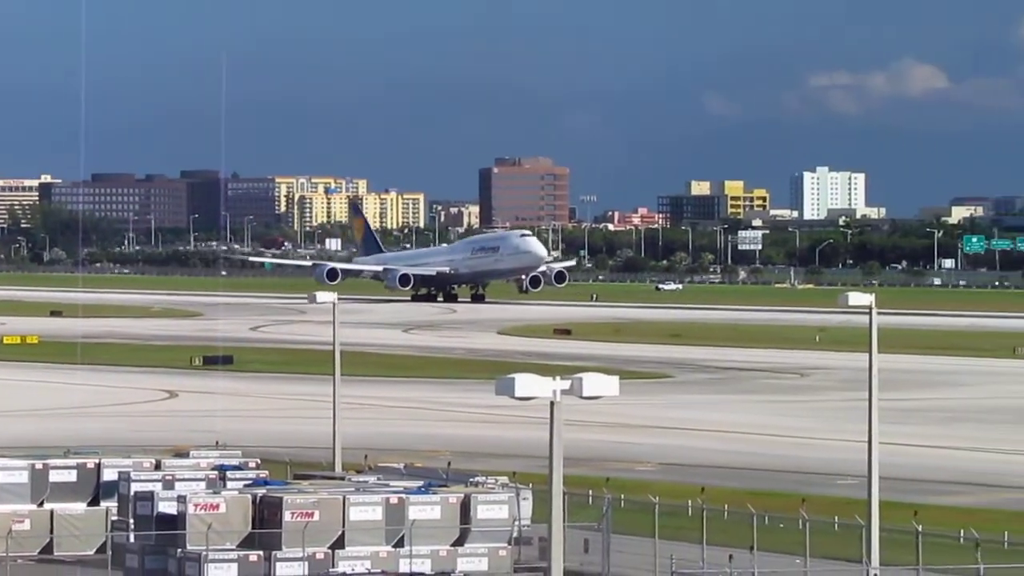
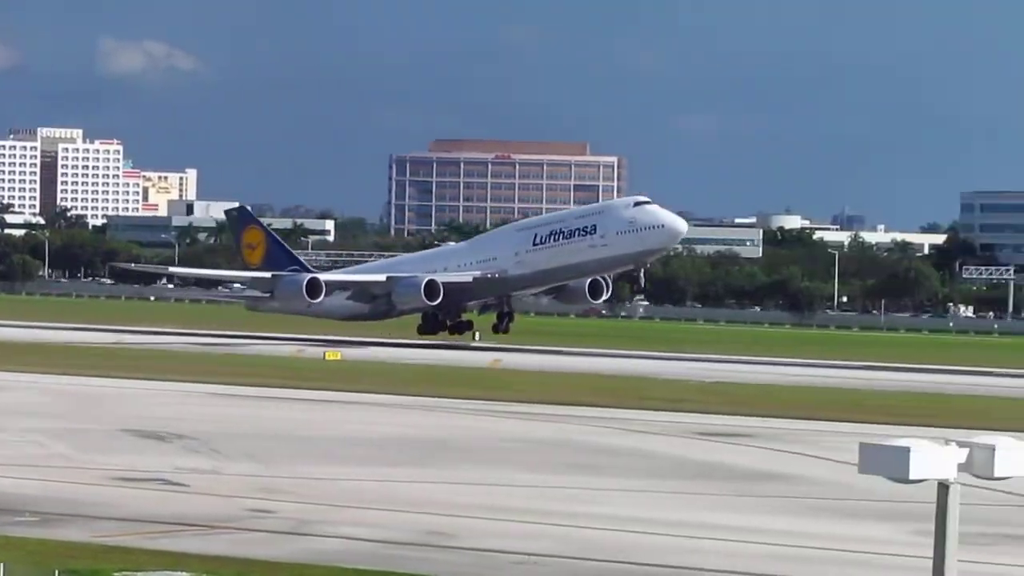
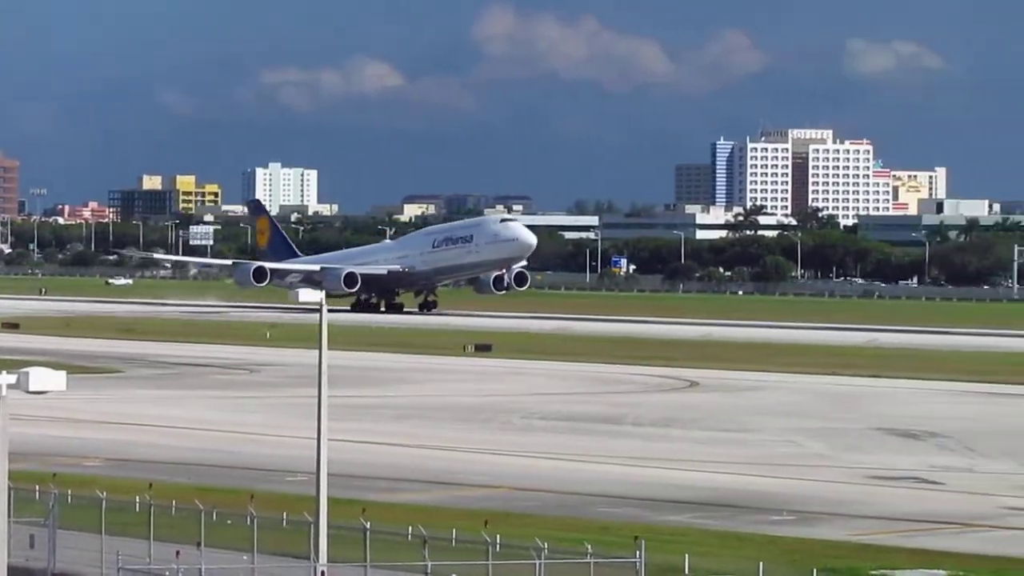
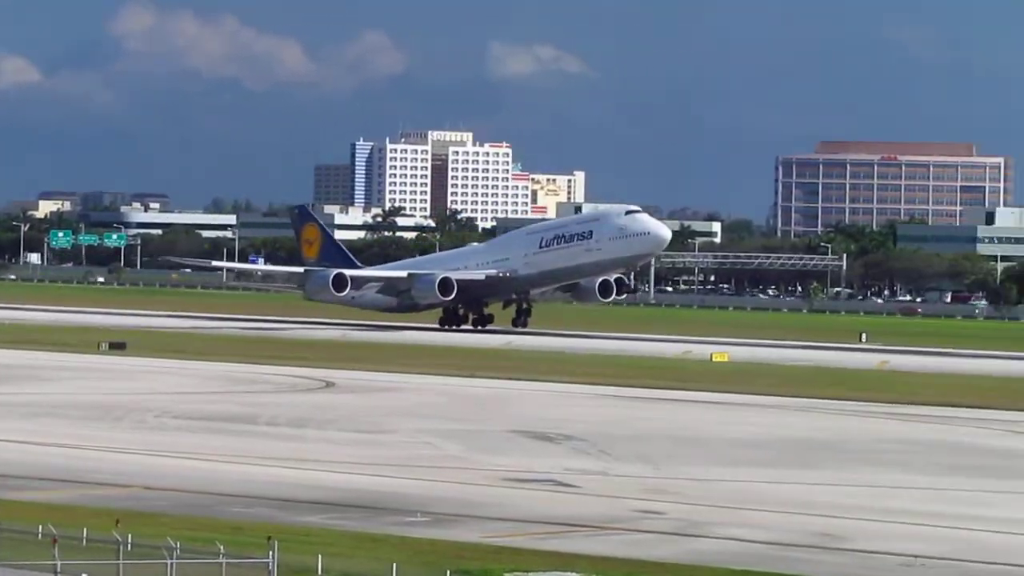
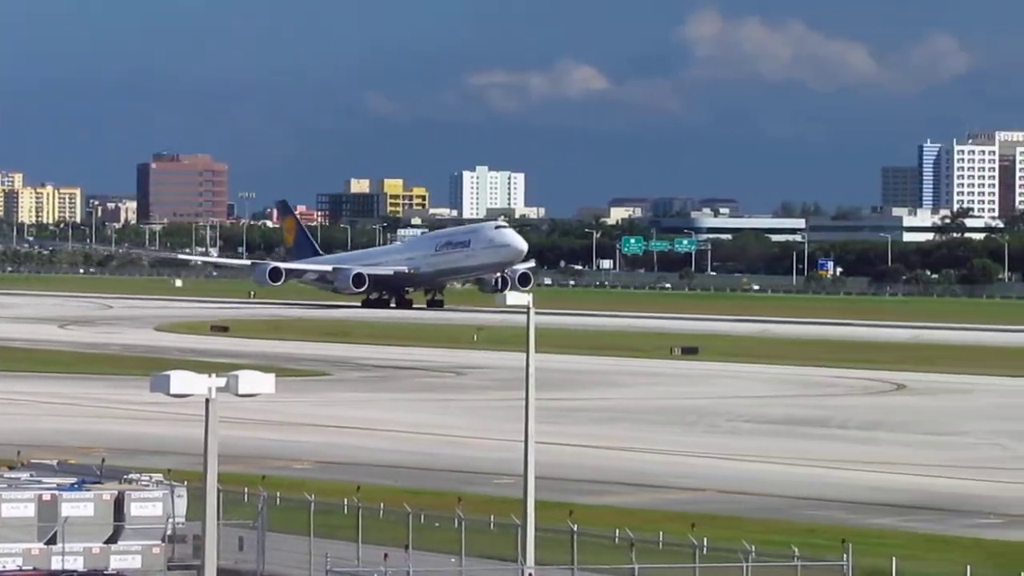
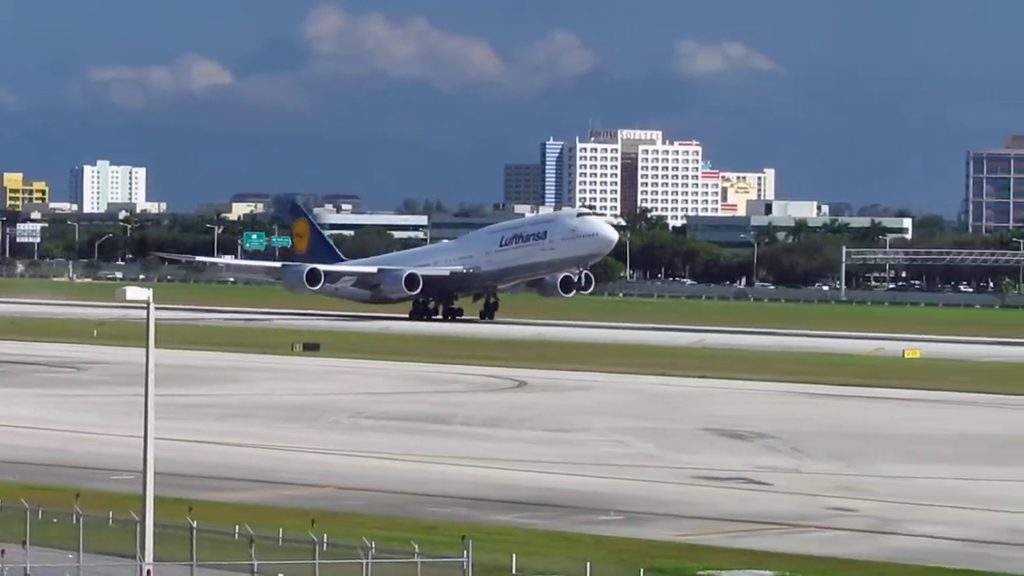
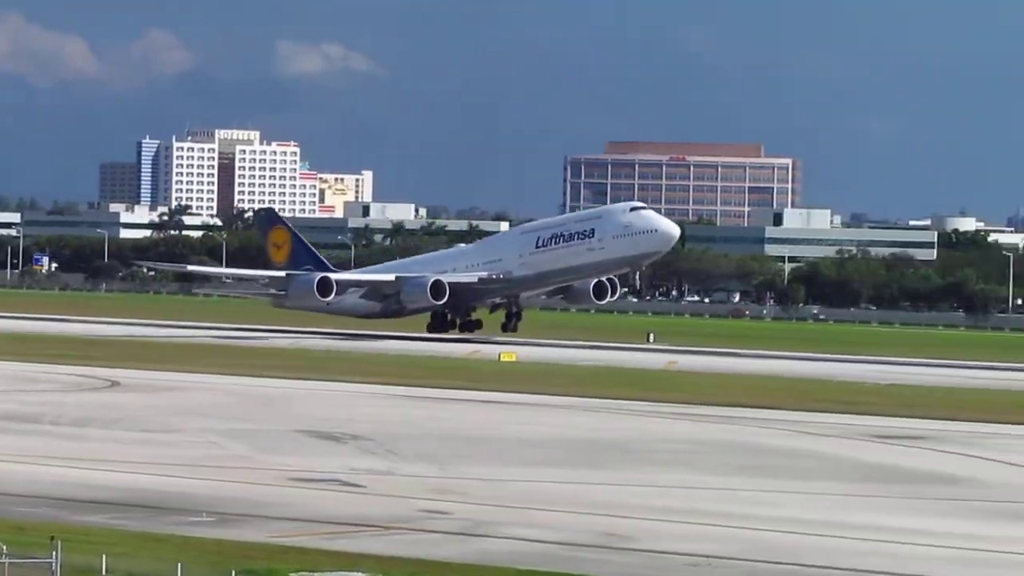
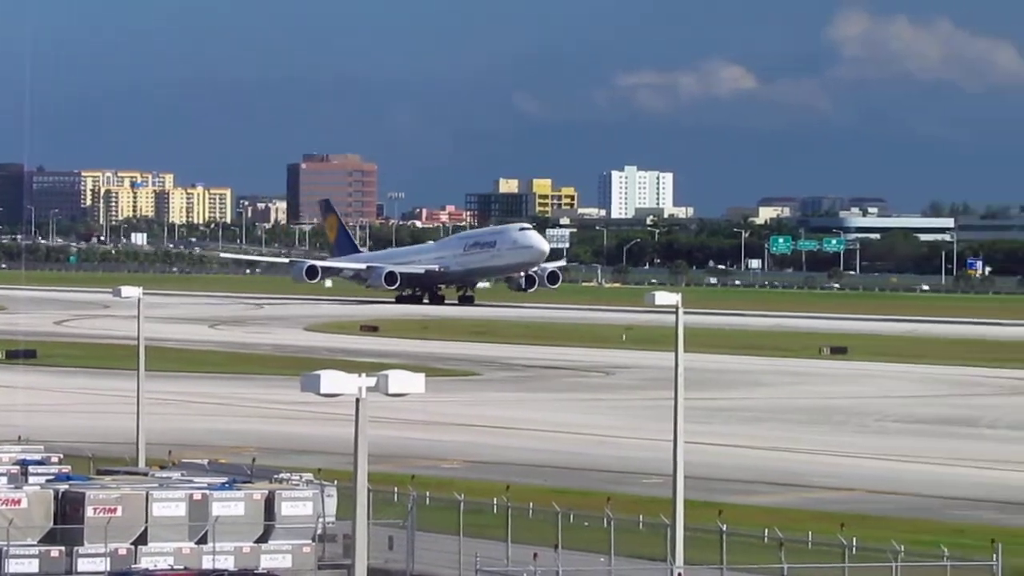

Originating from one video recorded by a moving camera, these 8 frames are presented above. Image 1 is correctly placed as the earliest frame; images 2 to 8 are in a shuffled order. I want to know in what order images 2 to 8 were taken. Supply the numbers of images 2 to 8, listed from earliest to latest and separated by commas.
8, 5, 3, 6, 4, 7, 2
